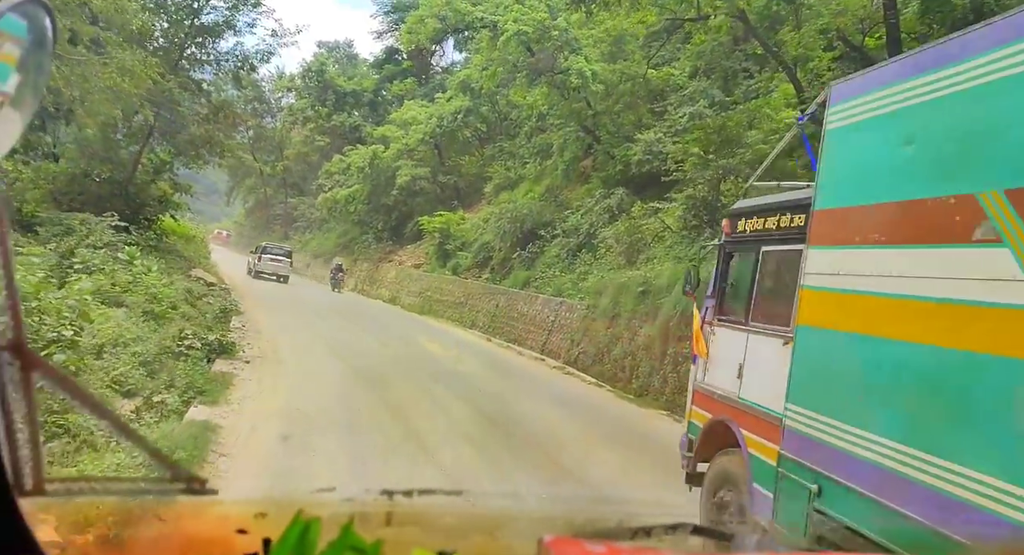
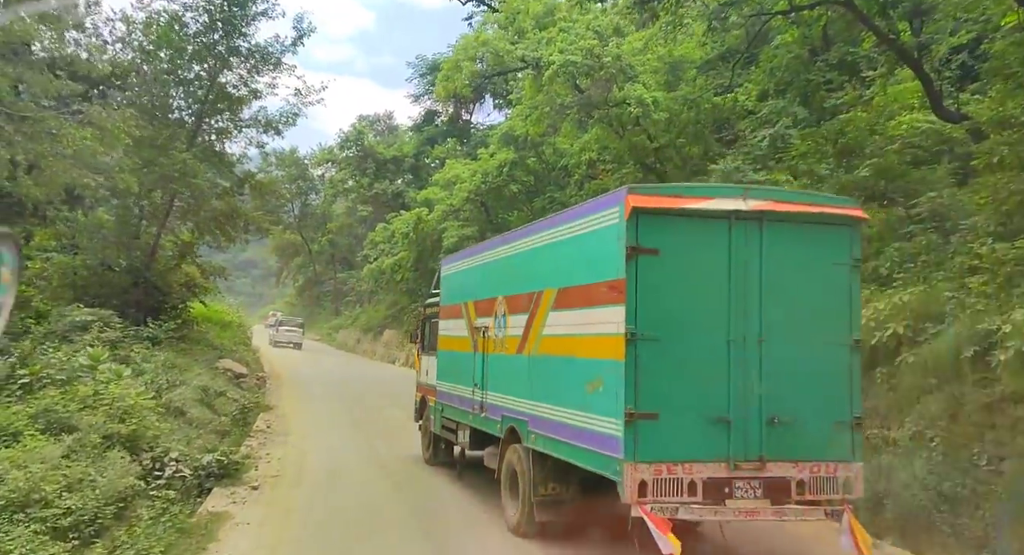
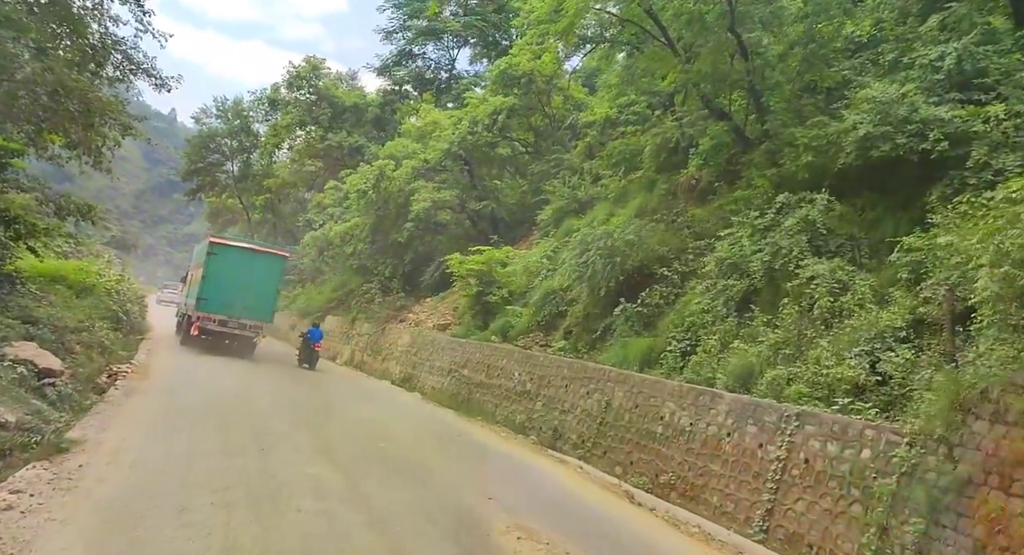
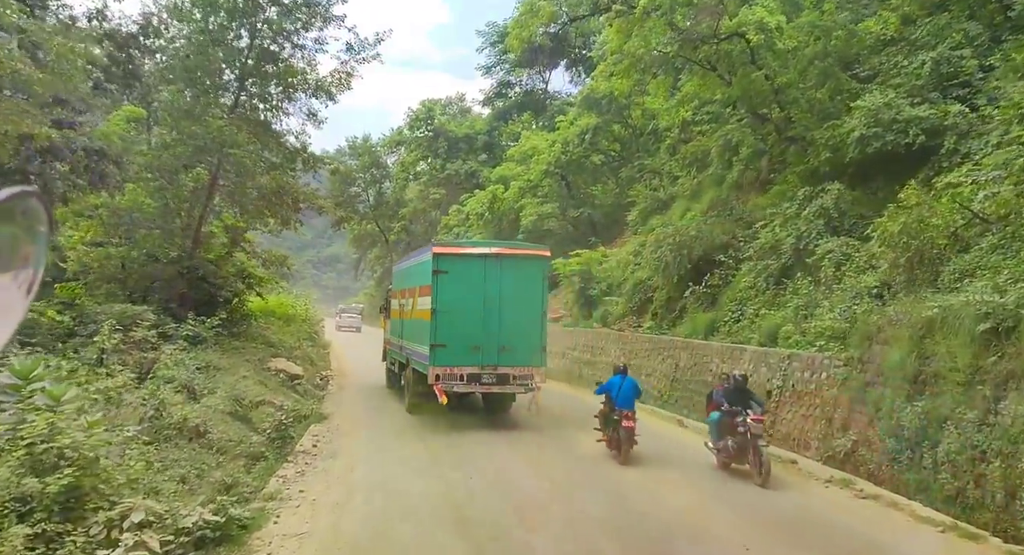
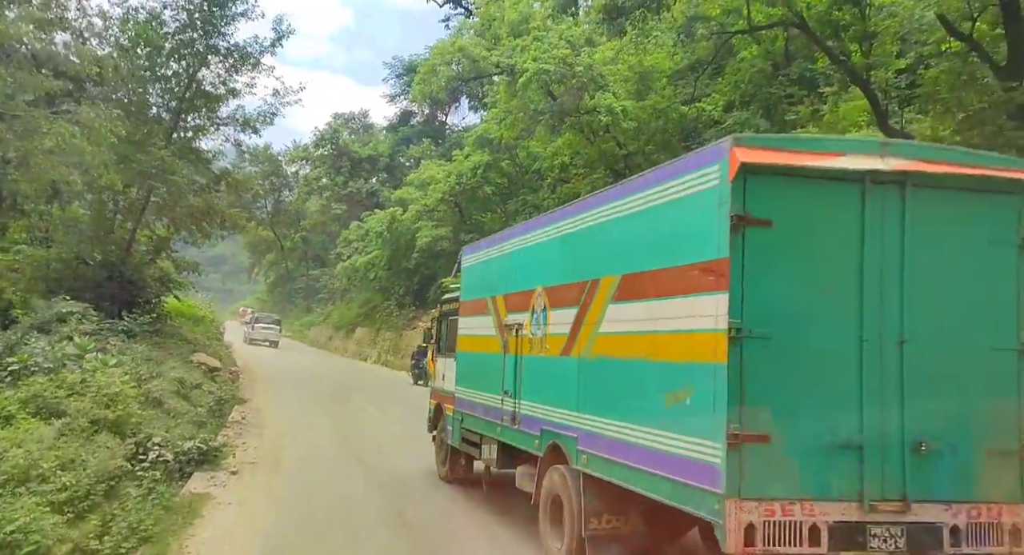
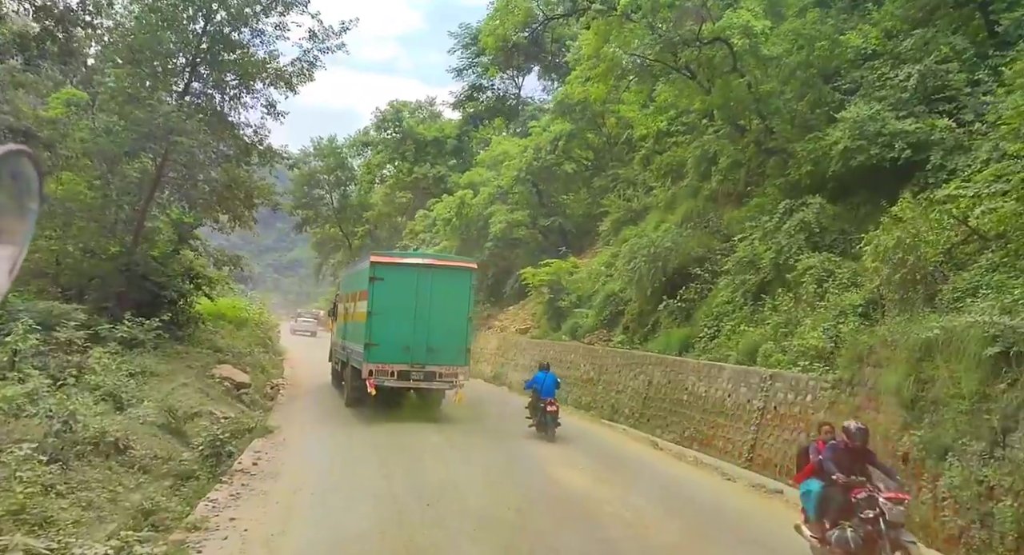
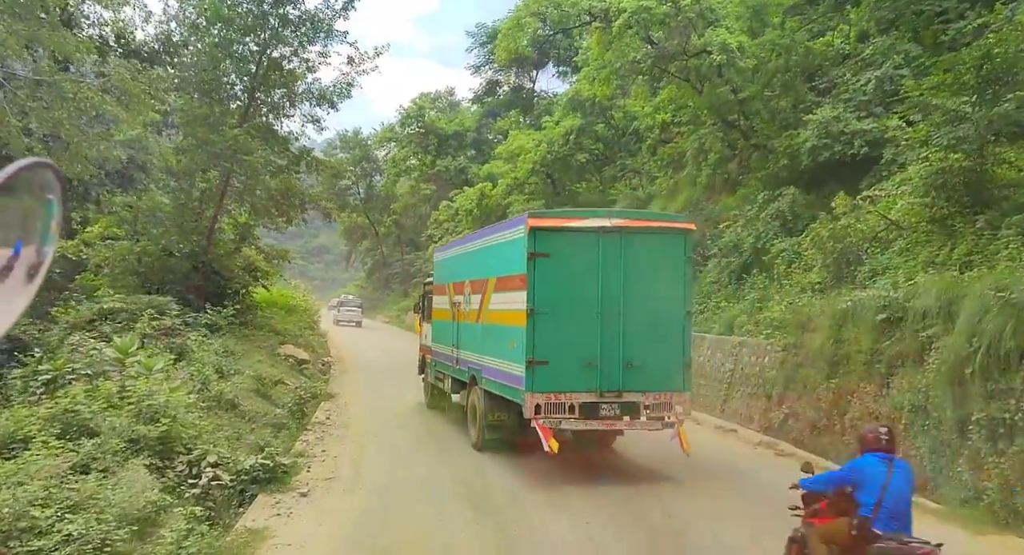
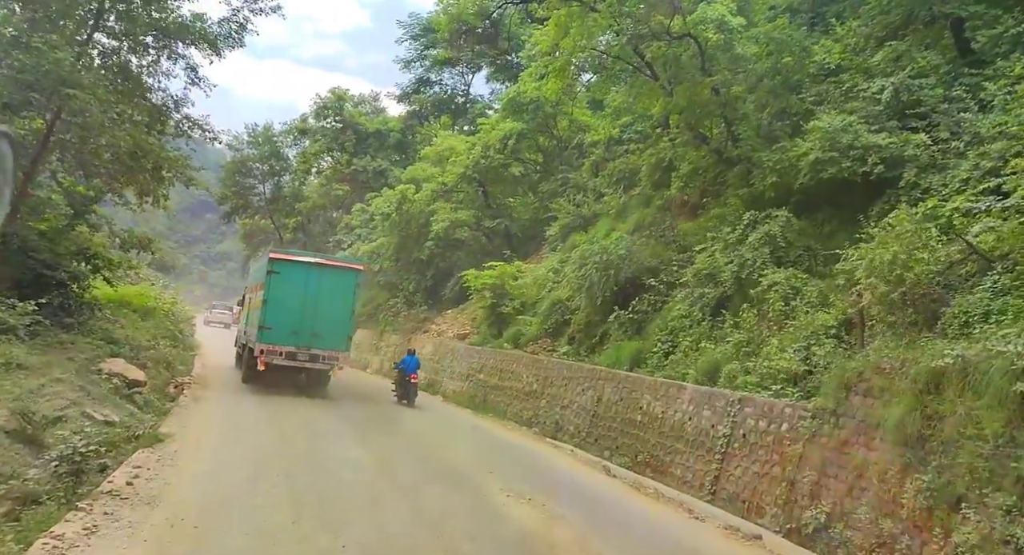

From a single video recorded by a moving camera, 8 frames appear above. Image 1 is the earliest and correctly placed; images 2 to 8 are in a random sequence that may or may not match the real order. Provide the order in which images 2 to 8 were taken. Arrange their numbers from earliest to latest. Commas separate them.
5, 2, 7, 4, 6, 8, 3
